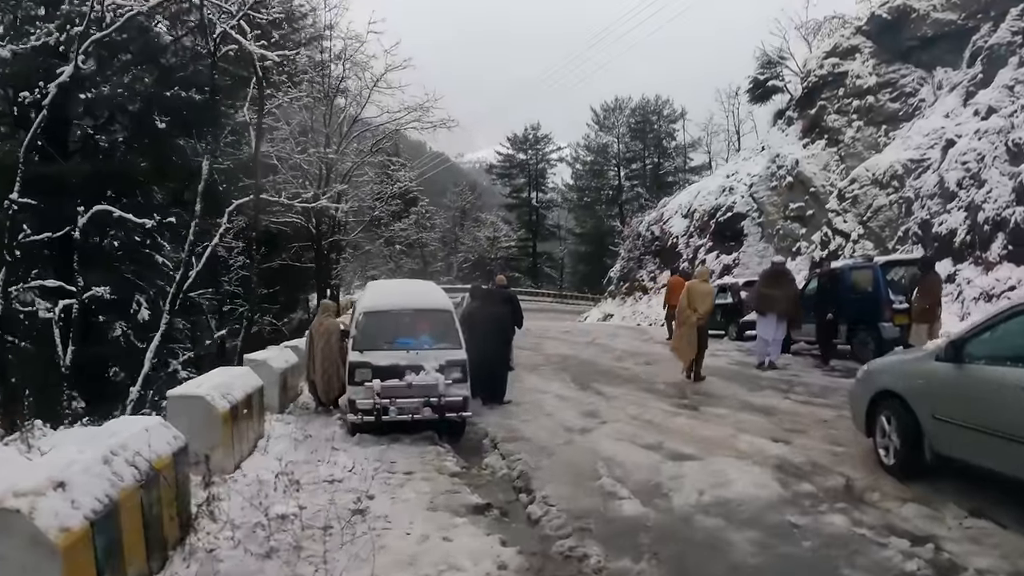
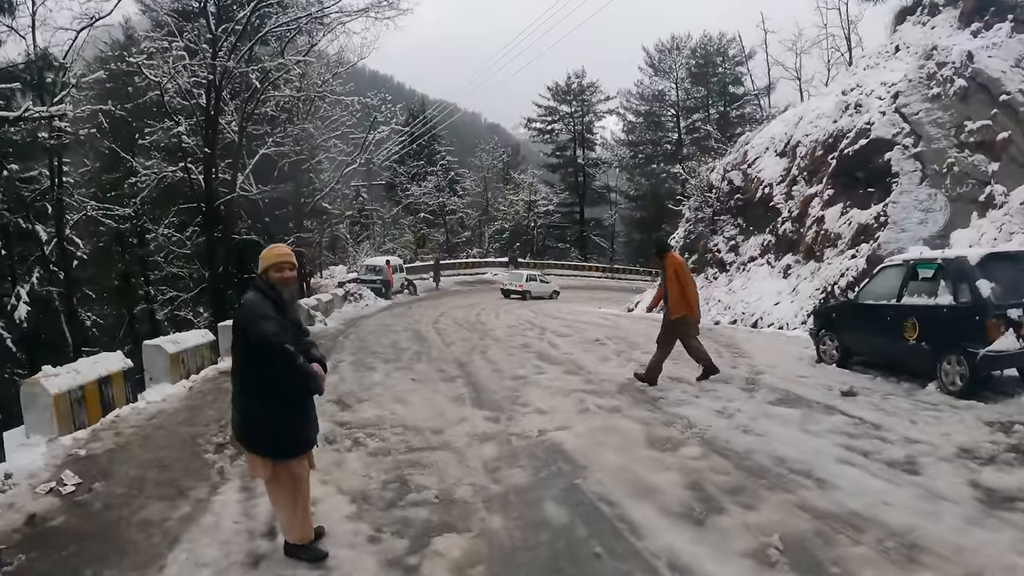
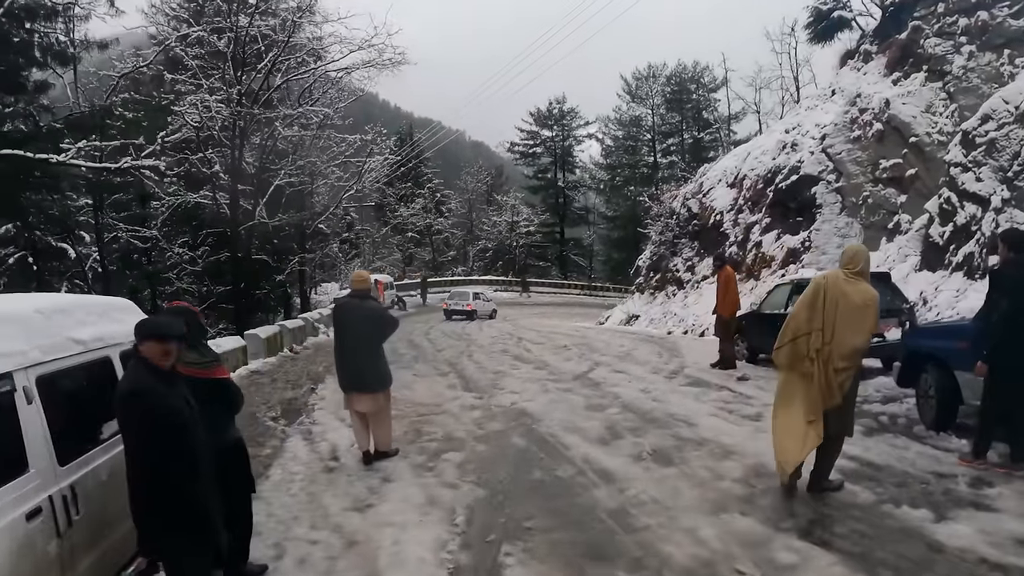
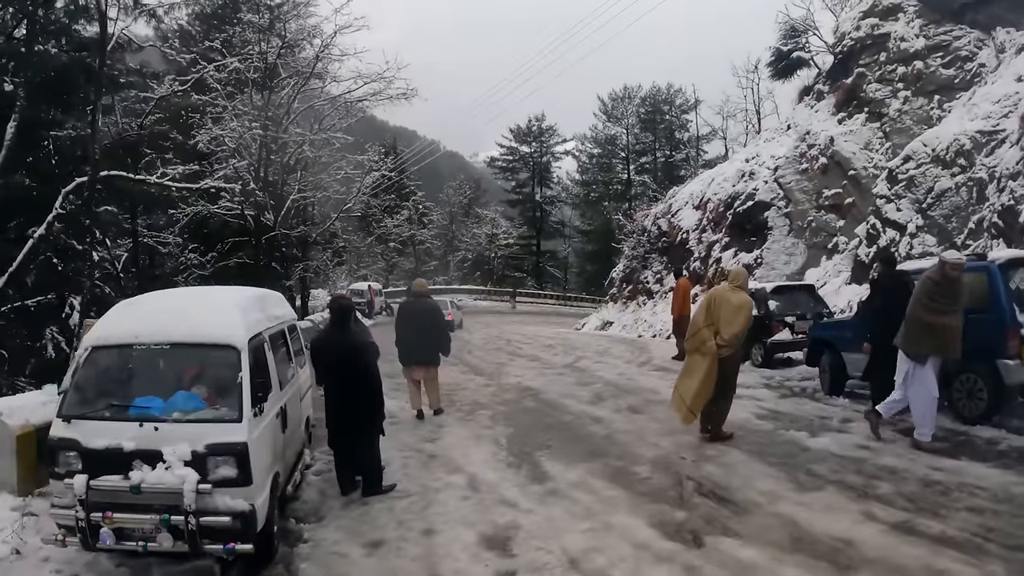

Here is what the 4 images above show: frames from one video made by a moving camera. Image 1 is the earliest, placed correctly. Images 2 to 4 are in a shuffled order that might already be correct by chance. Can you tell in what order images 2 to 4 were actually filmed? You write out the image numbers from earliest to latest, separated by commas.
4, 3, 2
